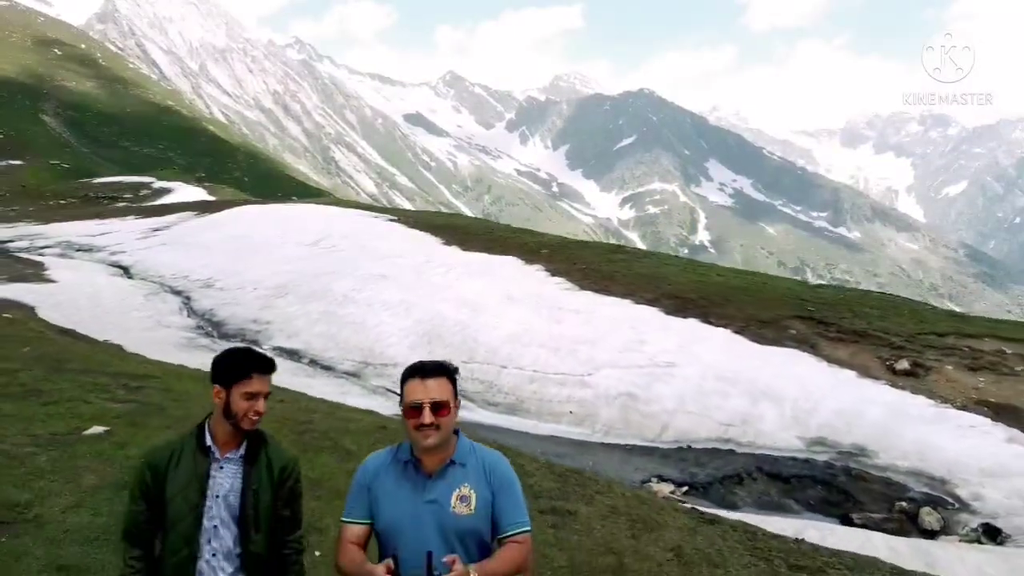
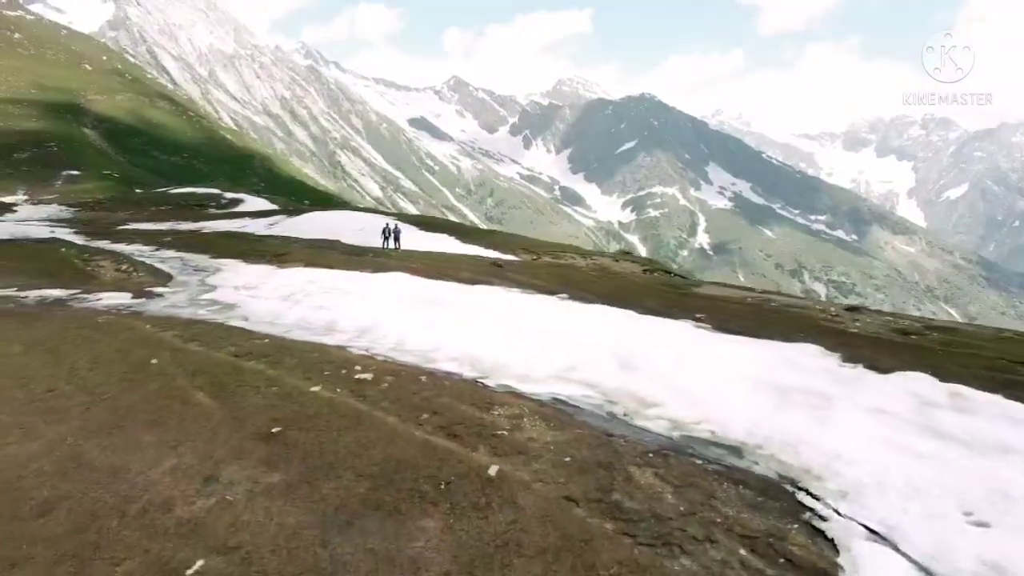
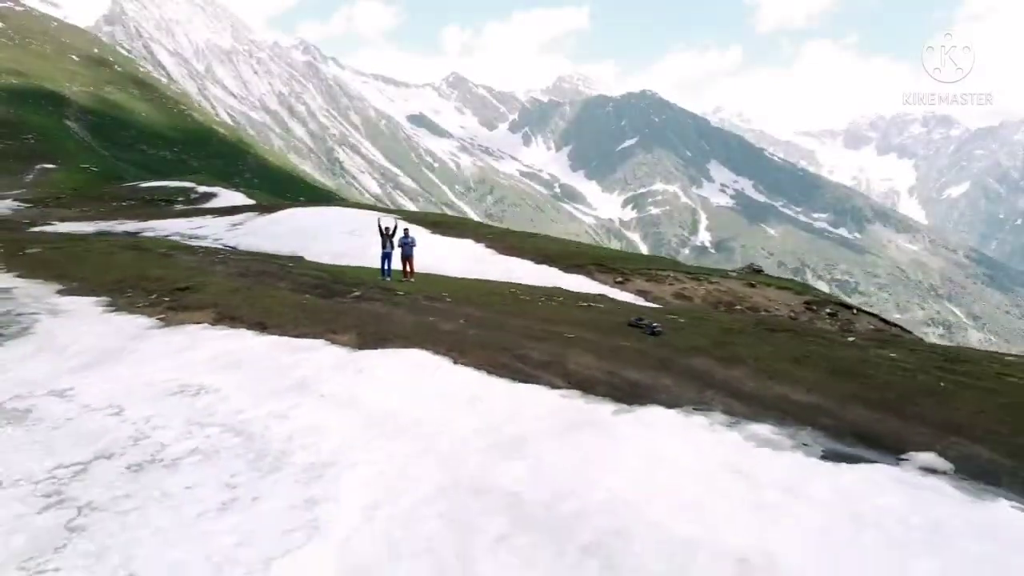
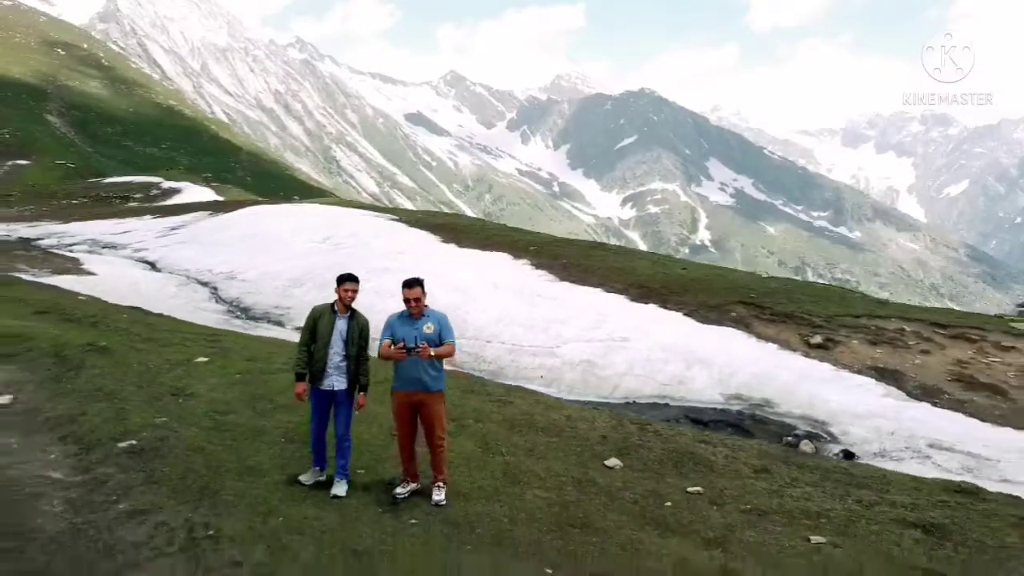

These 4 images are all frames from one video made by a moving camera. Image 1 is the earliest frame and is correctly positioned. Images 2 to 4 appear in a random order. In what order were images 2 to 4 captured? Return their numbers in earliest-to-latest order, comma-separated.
4, 3, 2
